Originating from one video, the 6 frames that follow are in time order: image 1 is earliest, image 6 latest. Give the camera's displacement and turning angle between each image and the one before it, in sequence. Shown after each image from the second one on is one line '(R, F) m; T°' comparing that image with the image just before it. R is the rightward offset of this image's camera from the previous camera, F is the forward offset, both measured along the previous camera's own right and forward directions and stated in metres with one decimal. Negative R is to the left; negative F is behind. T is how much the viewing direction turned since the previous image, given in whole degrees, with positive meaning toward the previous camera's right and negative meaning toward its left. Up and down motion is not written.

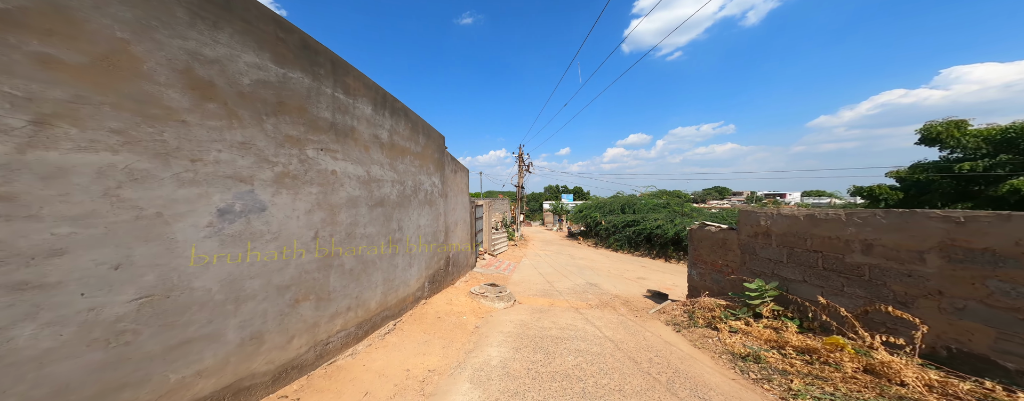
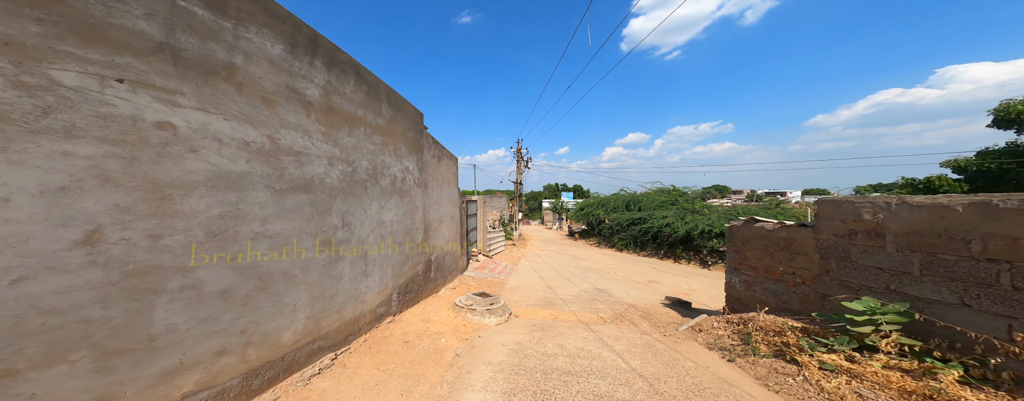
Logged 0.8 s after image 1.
(+0.1, +1.1) m; 0°
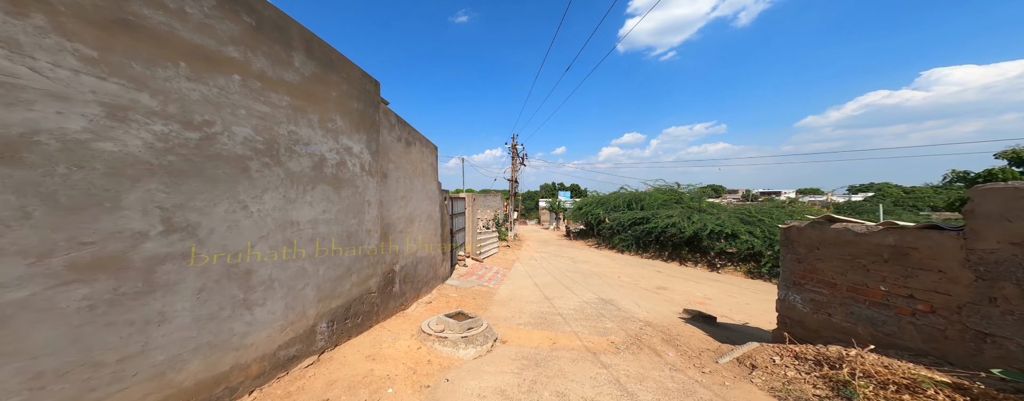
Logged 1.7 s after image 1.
(+0.2, +1.1) m; +1°
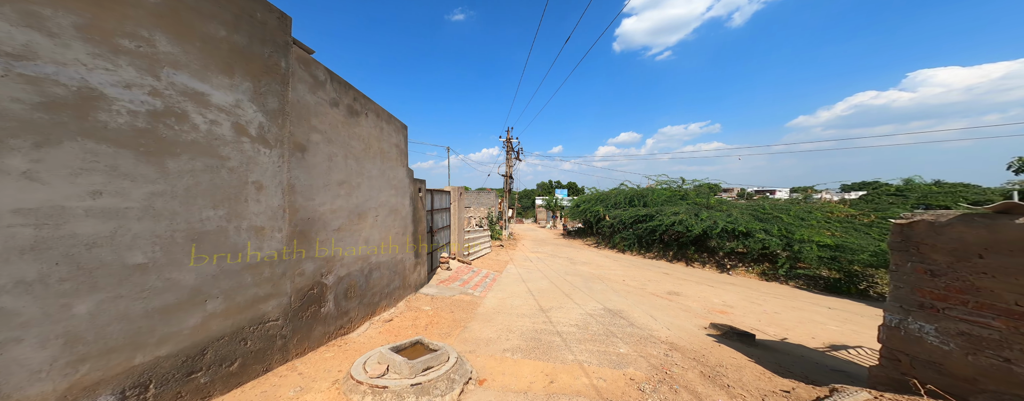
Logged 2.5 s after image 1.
(+0.2, +1.2) m; +1°
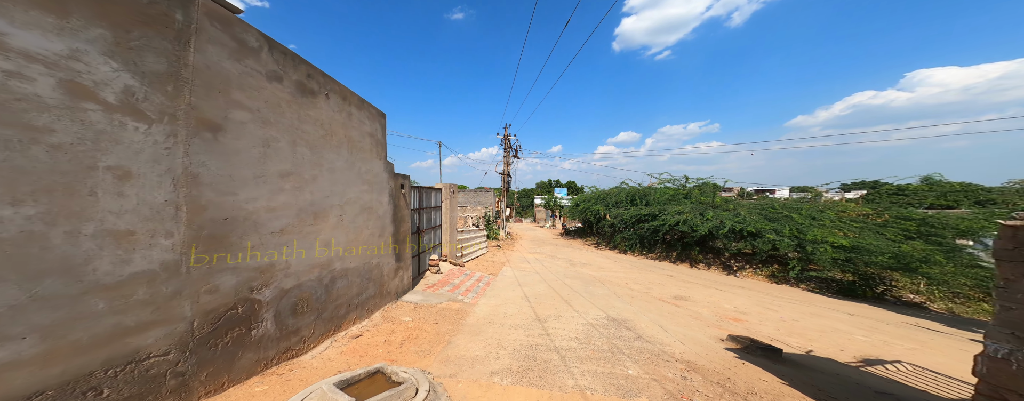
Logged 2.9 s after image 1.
(+0.1, +0.6) m; 0°
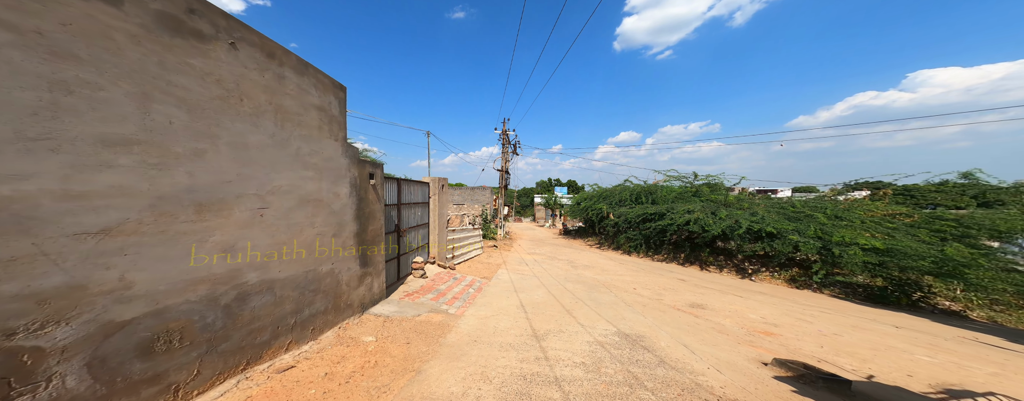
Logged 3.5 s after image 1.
(+0.1, +0.9) m; 0°
